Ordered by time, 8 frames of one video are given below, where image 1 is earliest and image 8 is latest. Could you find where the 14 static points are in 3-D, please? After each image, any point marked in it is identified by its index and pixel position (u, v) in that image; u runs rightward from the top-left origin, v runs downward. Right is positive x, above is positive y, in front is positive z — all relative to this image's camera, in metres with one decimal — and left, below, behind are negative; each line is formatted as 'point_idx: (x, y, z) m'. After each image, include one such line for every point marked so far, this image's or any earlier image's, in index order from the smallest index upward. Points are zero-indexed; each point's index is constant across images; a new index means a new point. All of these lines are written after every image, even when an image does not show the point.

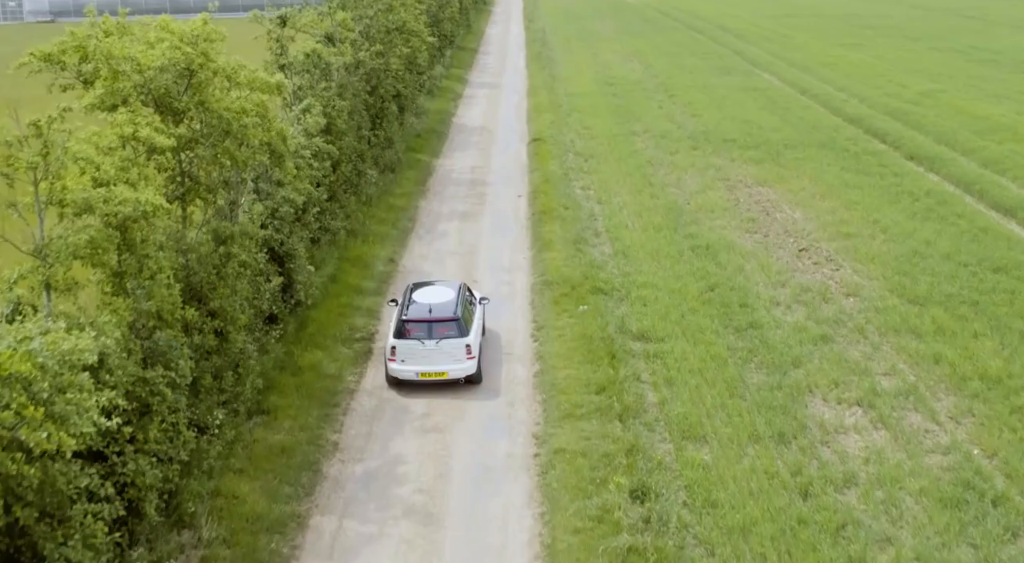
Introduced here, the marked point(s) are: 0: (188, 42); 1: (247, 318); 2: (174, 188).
0: (-5.1, +3.8, +15.2) m
1: (-4.9, -0.6, +17.8) m
2: (-5.5, +1.5, +15.6) m
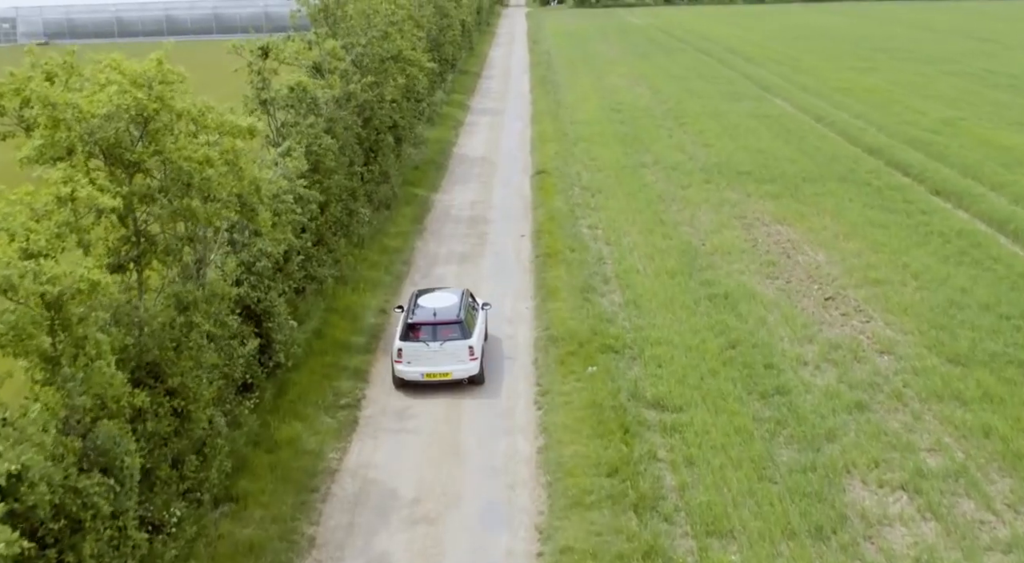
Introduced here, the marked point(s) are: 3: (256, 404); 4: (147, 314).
0: (-5.1, +2.7, +13.3) m
1: (-4.9, -1.8, +15.8) m
2: (-5.4, +0.4, +13.7) m
3: (-4.8, -2.3, +18.3) m
4: (-5.1, -0.5, +13.4) m
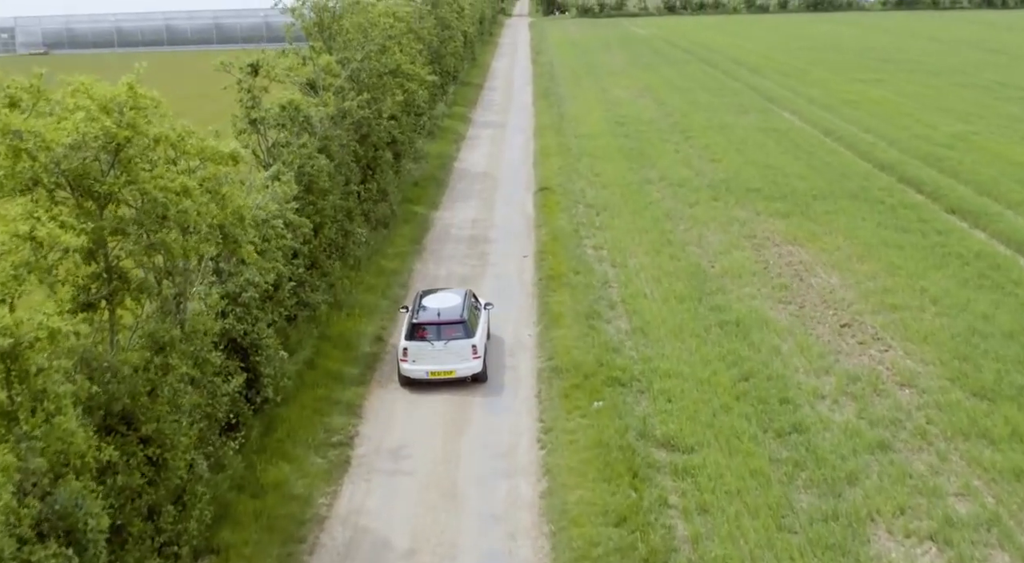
0: (-5.1, +2.2, +12.3) m
1: (-4.8, -2.3, +14.8) m
2: (-5.4, -0.1, +12.7) m
3: (-4.8, -2.9, +17.2) m
4: (-5.0, -1.0, +12.4) m
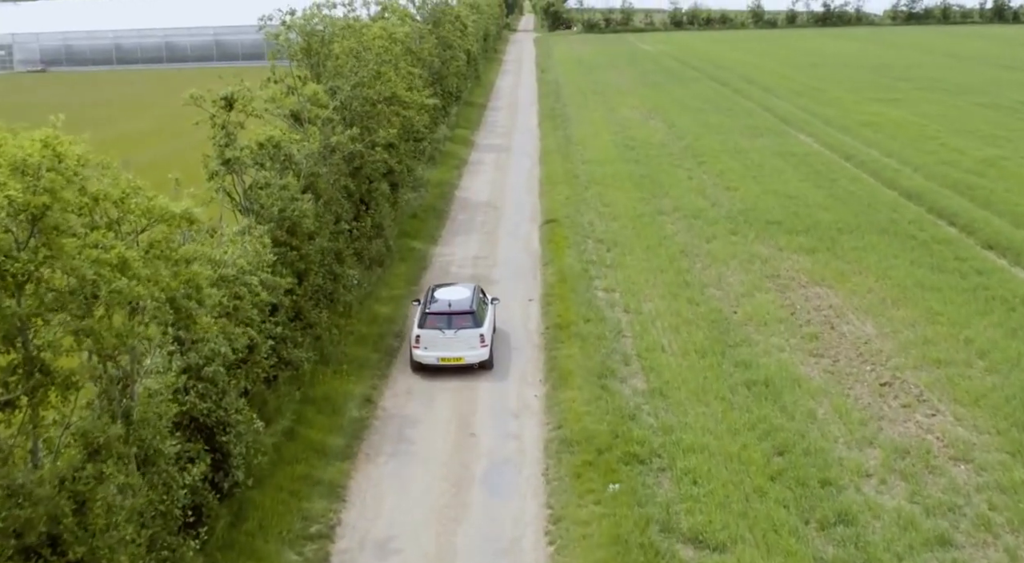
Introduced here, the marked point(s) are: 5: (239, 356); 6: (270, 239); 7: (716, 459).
0: (-5.1, +1.2, +10.1) m
1: (-4.8, -3.4, +12.6) m
2: (-5.4, -1.1, +10.5) m
3: (-4.8, -4.0, +15.0) m
4: (-5.0, -2.0, +10.2) m
5: (-4.8, -1.3, +16.9) m
6: (-4.5, +0.8, +18.1) m
7: (+3.7, -3.2, +17.3) m
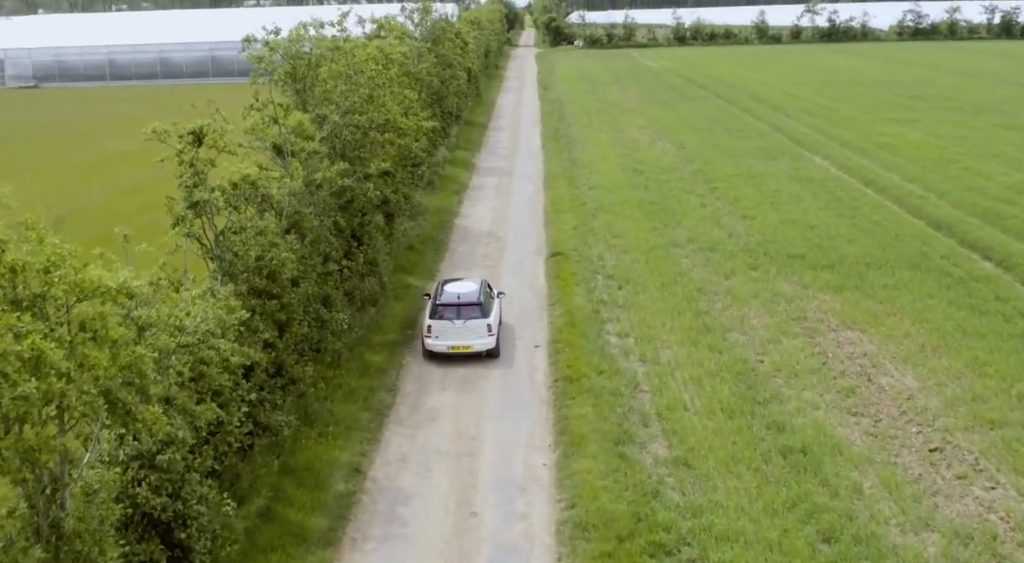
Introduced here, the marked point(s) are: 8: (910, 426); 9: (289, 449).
0: (-4.9, +0.3, +7.9) m
1: (-4.7, -4.3, +10.3) m
2: (-5.3, -2.0, +8.2) m
3: (-4.6, -4.9, +12.7) m
4: (-4.9, -2.9, +7.9) m
5: (-4.7, -2.3, +14.6) m
6: (-4.4, -0.2, +15.9) m
7: (+3.8, -4.2, +15.0) m
8: (+8.2, -3.0, +19.8) m
9: (-4.2, -3.1, +18.2) m
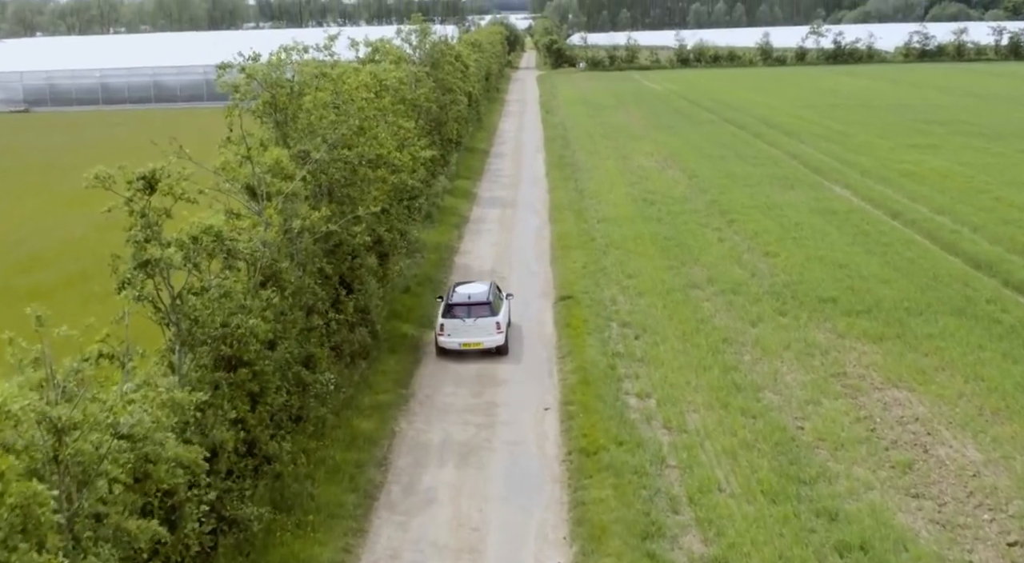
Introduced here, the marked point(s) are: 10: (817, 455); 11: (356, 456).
0: (-4.8, -0.6, +5.3) m
1: (-4.5, -5.2, +7.6) m
2: (-5.1, -2.9, +5.6) m
3: (-4.5, -5.9, +10.0) m
4: (-4.7, -3.8, +5.2) m
5: (-4.5, -3.3, +12.0) m
6: (-4.2, -1.2, +13.3) m
7: (+4.0, -5.2, +12.3) m
8: (+8.3, -4.1, +17.1) m
9: (-4.1, -4.2, +15.5) m
10: (+6.0, -3.4, +19.0) m
11: (-3.1, -3.5, +18.9) m
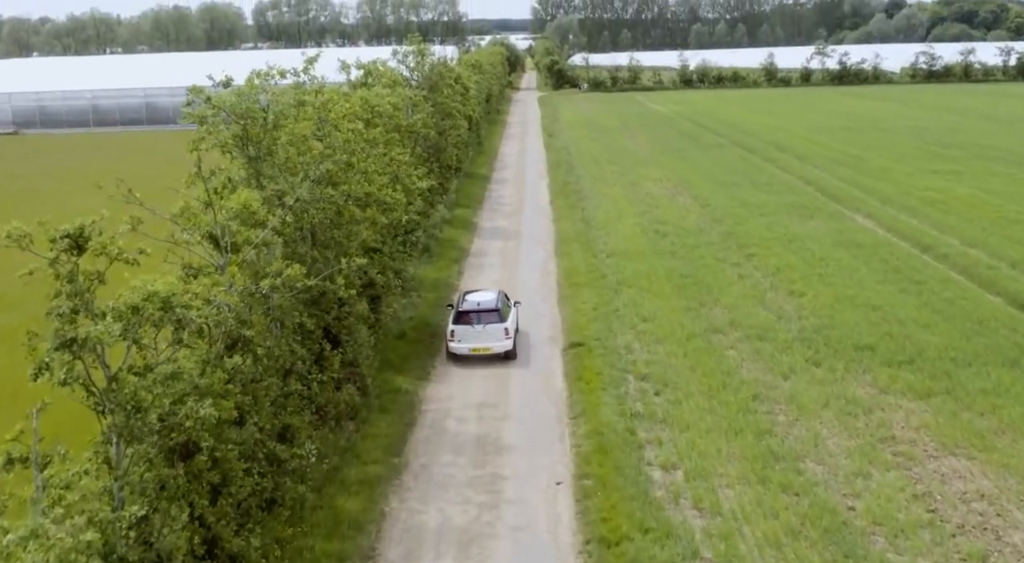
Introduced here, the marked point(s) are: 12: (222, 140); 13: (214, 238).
0: (-4.7, -1.4, +2.7) m
1: (-4.4, -6.0, +4.9) m
2: (-5.0, -3.7, +2.9) m
3: (-4.4, -6.8, +7.3) m
4: (-4.6, -4.5, +2.6) m
5: (-4.4, -4.2, +9.3) m
6: (-4.1, -2.1, +10.7) m
7: (+4.1, -6.1, +9.7) m
8: (+8.5, -5.1, +14.5) m
9: (-3.9, -5.2, +12.9) m
10: (+6.1, -4.5, +16.3) m
11: (-2.9, -4.5, +16.2) m
12: (-5.5, +2.8, +18.9) m
13: (-4.7, +0.7, +15.6) m
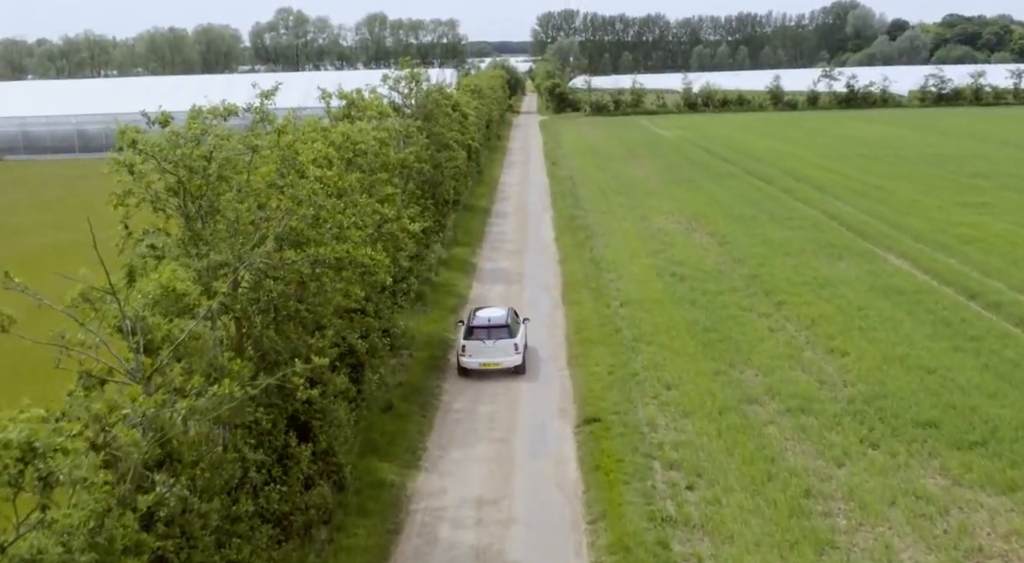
0: (-4.5, -2.4, -0.9) m
1: (-4.3, -7.1, +1.2) m
2: (-4.9, -4.7, -0.7) m
3: (-4.2, -7.9, +3.6) m
4: (-4.5, -5.5, -1.1) m
5: (-4.3, -5.4, +5.6) m
6: (-4.0, -3.3, +7.0) m
7: (+4.2, -7.2, +5.9) m
8: (+8.6, -6.4, +10.8) m
9: (-3.8, -6.4, +9.2) m
10: (+6.2, -5.8, +12.6) m
11: (-2.8, -5.8, +12.5) m
12: (-5.4, +1.4, +15.3) m
13: (-4.6, -0.6, +12.0) m
